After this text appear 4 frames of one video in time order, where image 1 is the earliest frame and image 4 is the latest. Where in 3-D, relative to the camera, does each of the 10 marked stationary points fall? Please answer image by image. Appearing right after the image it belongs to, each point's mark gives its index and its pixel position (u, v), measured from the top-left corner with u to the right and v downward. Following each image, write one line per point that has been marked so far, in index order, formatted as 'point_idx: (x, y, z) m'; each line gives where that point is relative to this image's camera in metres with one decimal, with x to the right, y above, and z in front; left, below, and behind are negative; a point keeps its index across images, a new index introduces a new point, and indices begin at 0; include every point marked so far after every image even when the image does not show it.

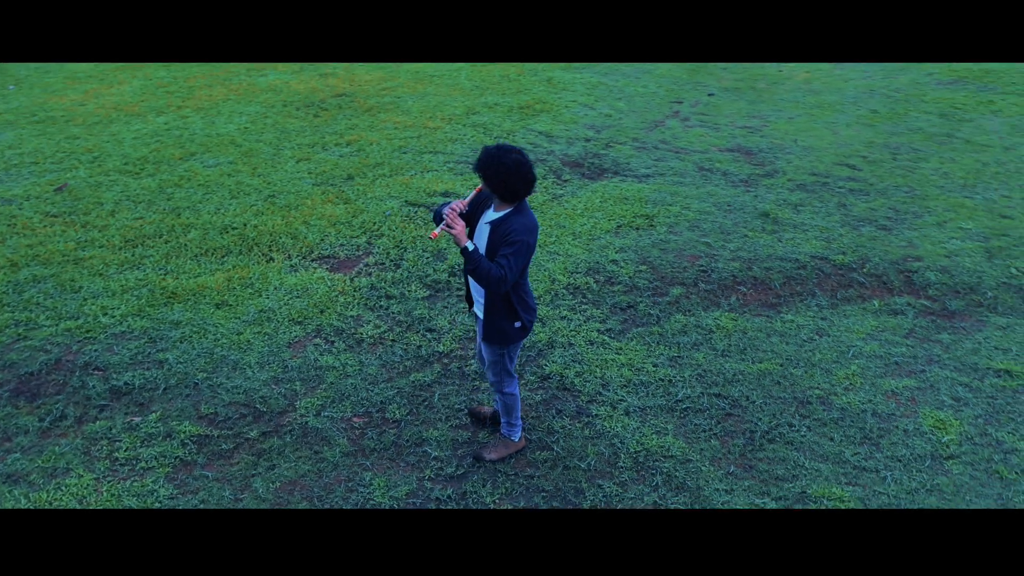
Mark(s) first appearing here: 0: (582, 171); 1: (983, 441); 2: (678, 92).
0: (+0.5, +0.9, +6.4) m
1: (+1.9, -0.6, +3.4) m
2: (+1.6, +1.9, +8.2) m
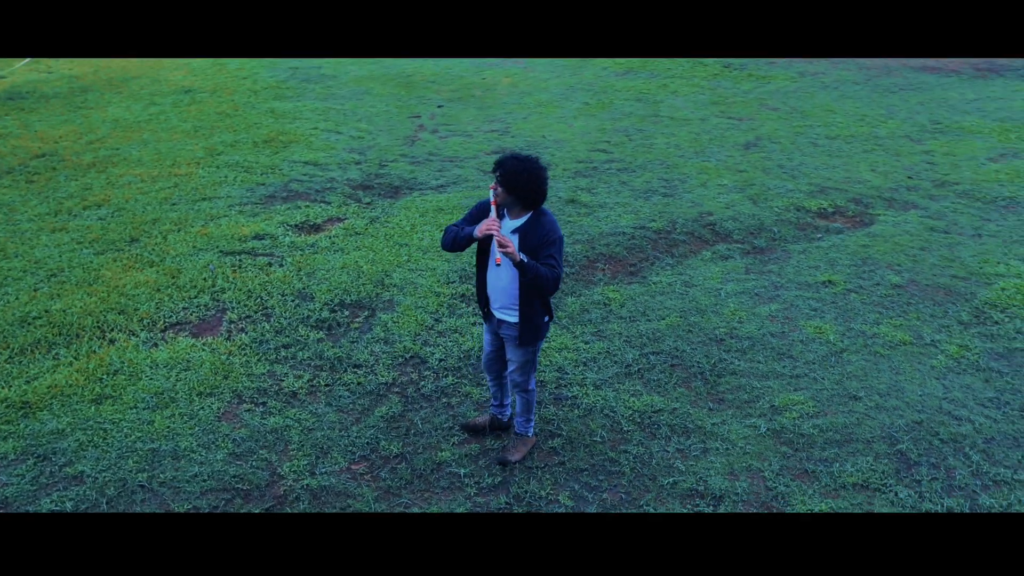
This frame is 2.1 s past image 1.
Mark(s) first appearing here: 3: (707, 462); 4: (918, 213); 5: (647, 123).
0: (-1.0, +0.7, +6.5) m
1: (+1.7, -0.2, +4.3) m
2: (-1.0, +1.8, +8.5) m
3: (+0.8, -0.7, +3.5) m
4: (+2.8, +0.5, +5.8) m
5: (+1.3, +1.5, +8.0) m
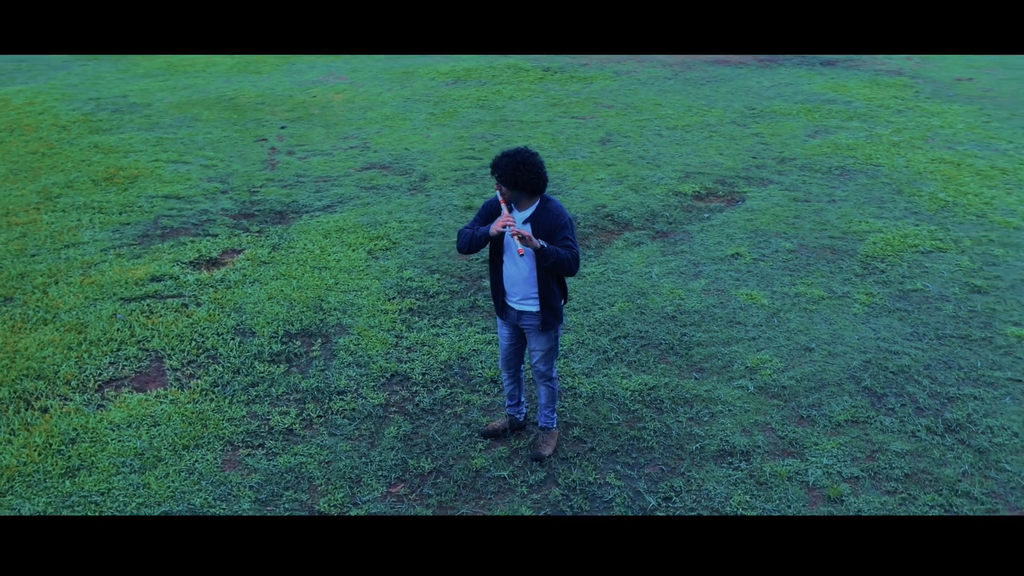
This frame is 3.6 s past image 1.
0: (-1.8, +0.5, +6.1) m
1: (+1.5, 0.0, +4.9) m
2: (-2.5, +1.5, +8.1) m
3: (+0.9, -0.6, +3.7) m
4: (+2.0, +0.8, +6.5) m
5: (-0.1, +1.5, +8.2) m
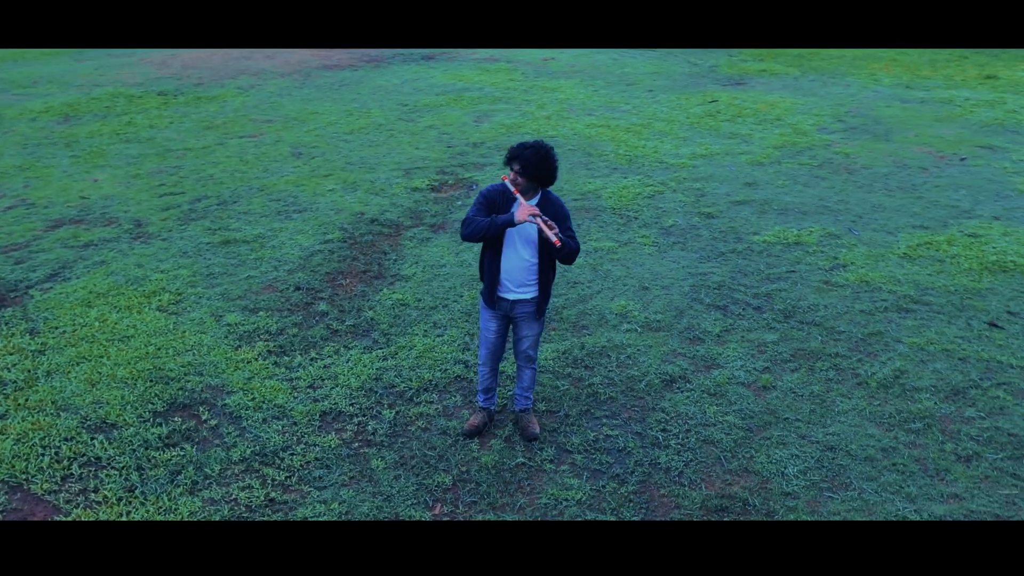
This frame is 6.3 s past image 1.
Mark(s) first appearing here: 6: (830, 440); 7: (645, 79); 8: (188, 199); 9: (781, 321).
0: (-3.1, -0.1, +4.9) m
1: (+0.5, +0.2, +5.5) m
2: (-4.9, +0.5, +6.2) m
3: (+0.6, -0.4, +4.2) m
4: (-0.1, +1.0, +7.1) m
5: (-3.0, +1.1, +7.5) m
6: (+1.3, -0.6, +3.6) m
7: (+1.6, +2.4, +10.0) m
8: (-2.5, +0.7, +6.5) m
9: (+1.4, -0.2, +4.6) m
